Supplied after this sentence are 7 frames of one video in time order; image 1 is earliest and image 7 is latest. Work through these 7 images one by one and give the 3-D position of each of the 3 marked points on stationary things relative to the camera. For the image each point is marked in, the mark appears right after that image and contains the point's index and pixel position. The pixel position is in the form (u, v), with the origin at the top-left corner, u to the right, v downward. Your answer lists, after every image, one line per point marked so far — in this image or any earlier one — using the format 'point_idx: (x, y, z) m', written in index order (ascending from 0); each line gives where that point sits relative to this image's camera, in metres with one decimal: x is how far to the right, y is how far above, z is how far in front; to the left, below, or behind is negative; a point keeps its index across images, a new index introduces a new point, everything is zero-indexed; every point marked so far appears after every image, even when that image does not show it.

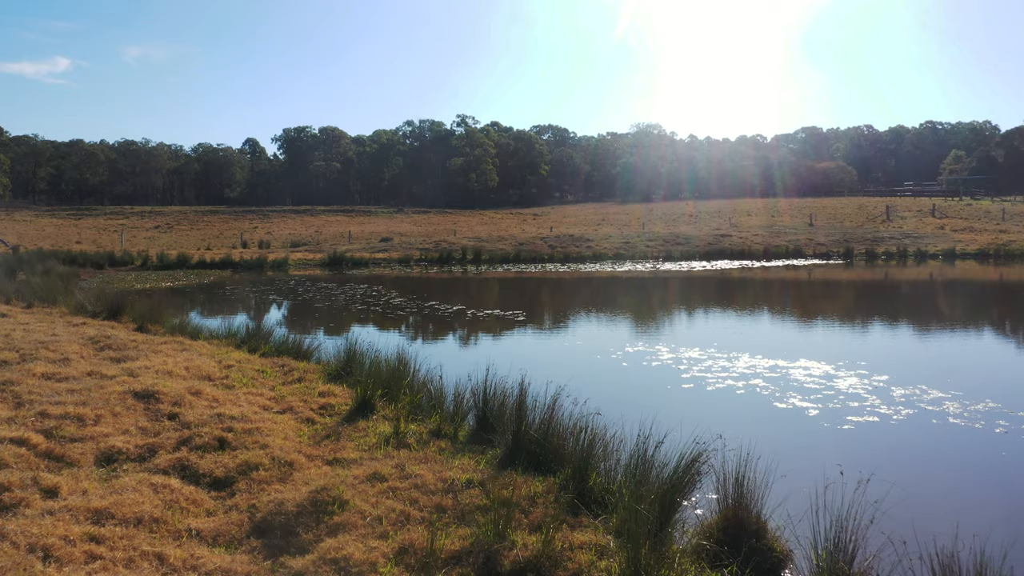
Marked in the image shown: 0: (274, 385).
0: (-2.5, -1.0, +8.4) m
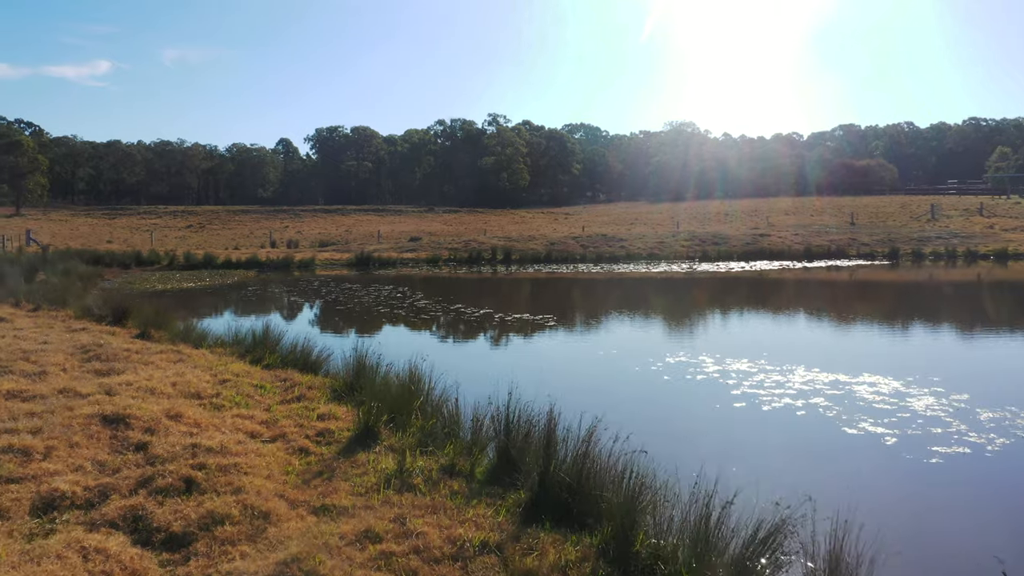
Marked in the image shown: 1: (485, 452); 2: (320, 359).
0: (-2.2, -1.1, +7.4) m
1: (-0.2, -1.2, +6.0) m
2: (-2.4, -0.9, +10.0) m
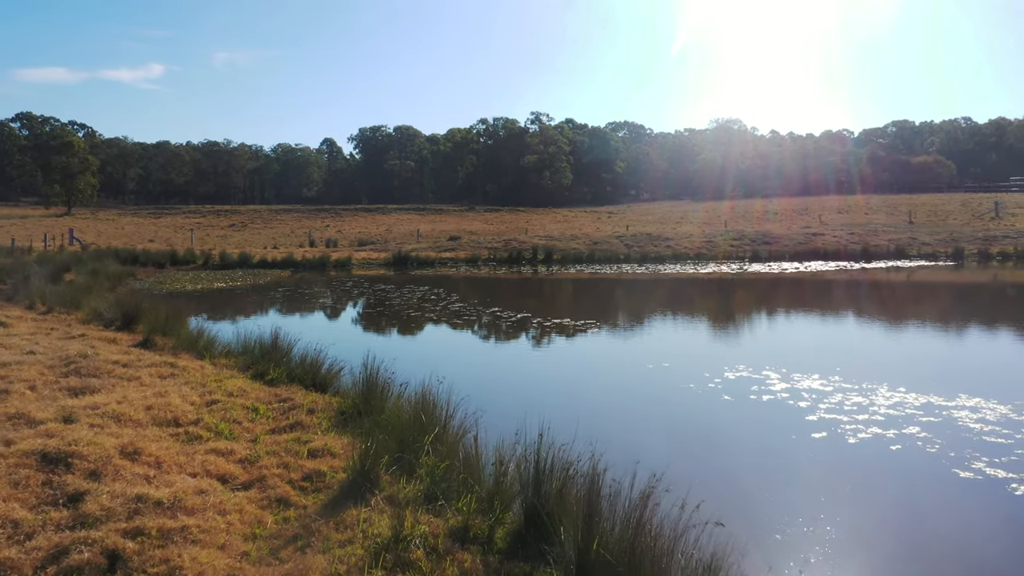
0: (-2.0, -1.1, +6.2) m
1: (0.0, -1.3, +4.7) m
2: (-2.0, -0.9, +8.8) m
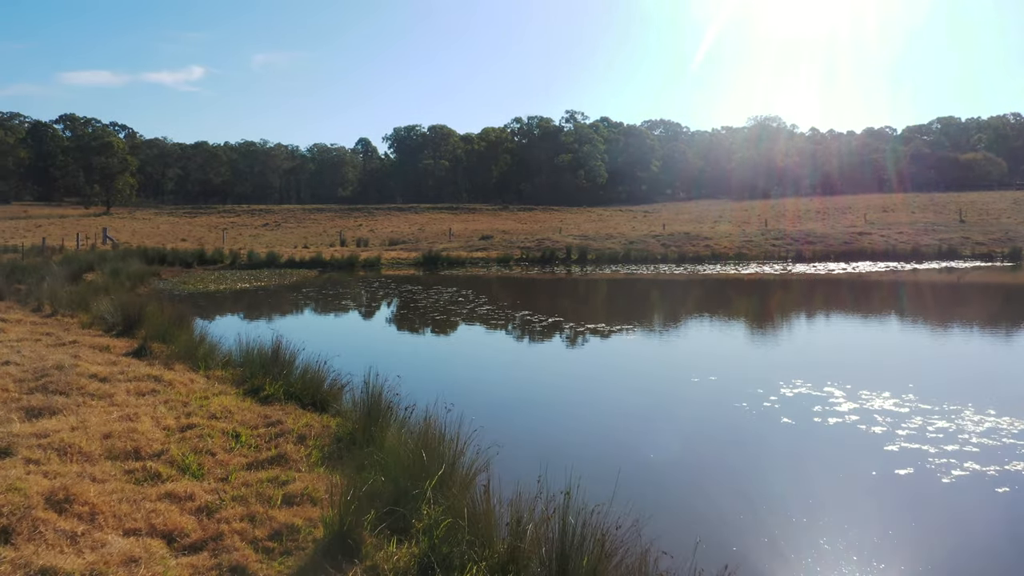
0: (-1.8, -1.2, +5.2) m
1: (+0.1, -1.4, +3.6) m
2: (-1.7, -1.0, +7.8) m
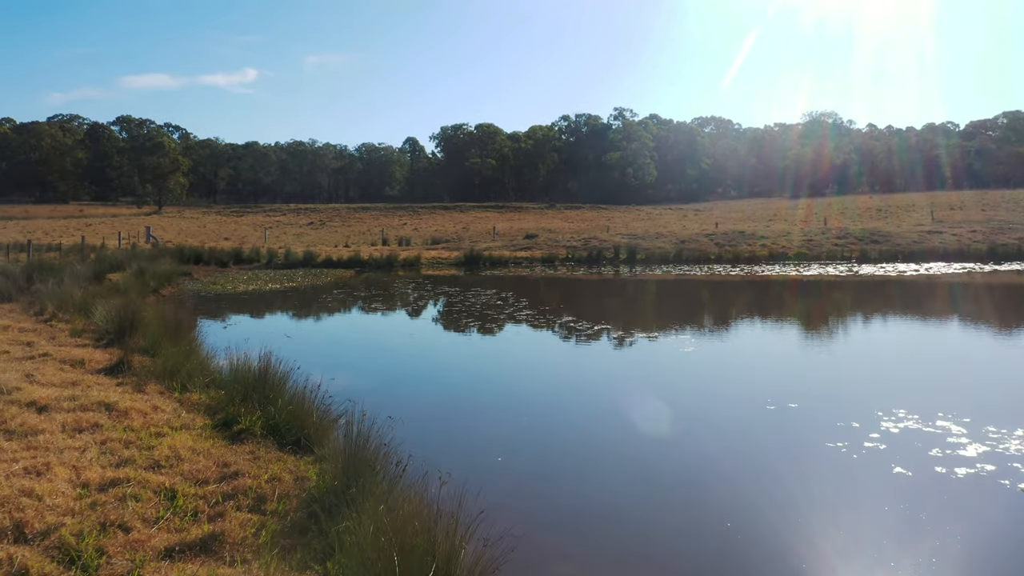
0: (-1.7, -1.3, +3.6) m
1: (+0.1, -1.4, +2.0) m
2: (-1.4, -1.1, +6.3) m
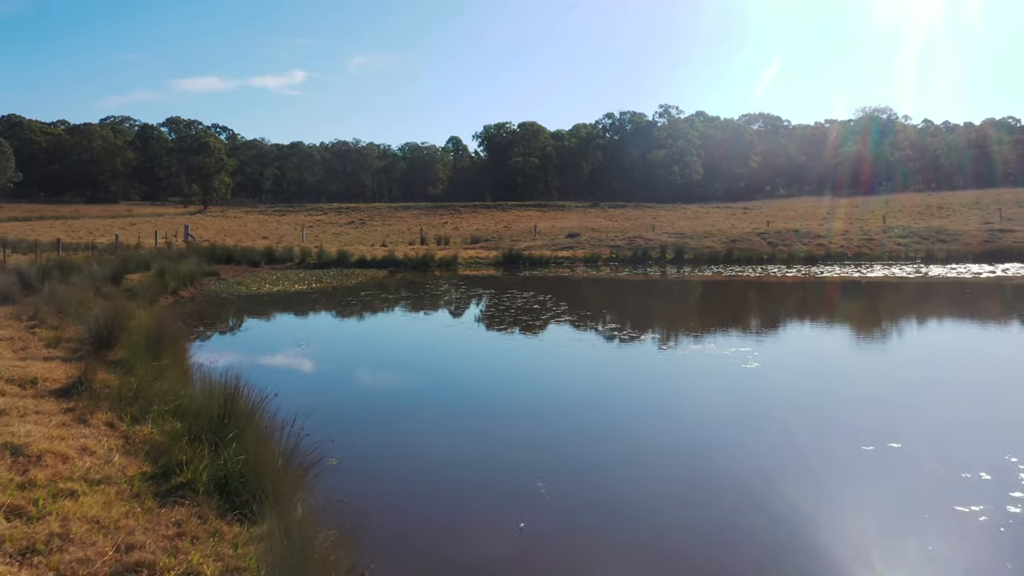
0: (-1.7, -1.3, +2.2) m
1: (0.0, -1.5, +0.4) m
2: (-1.3, -1.1, +4.8) m
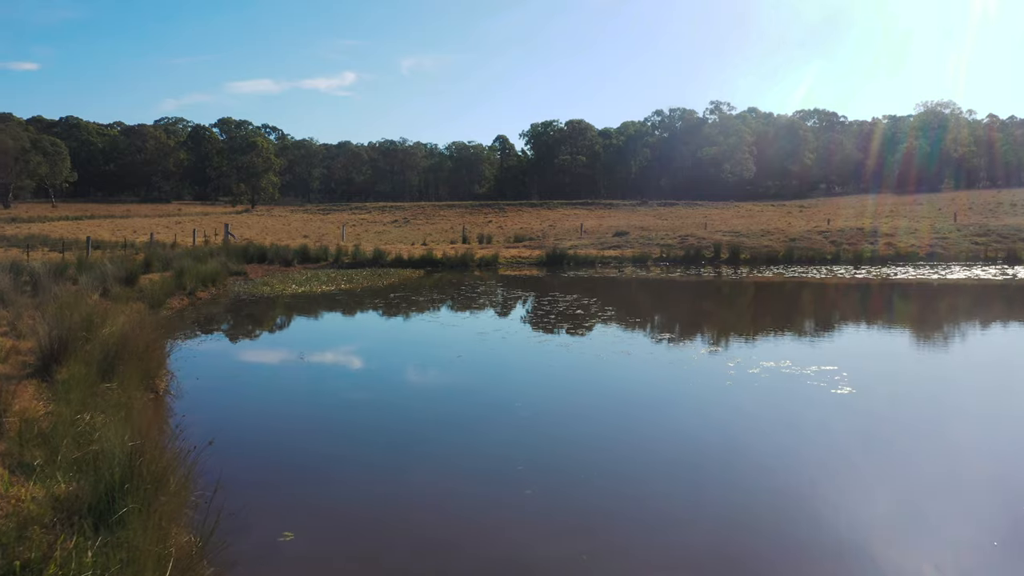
0: (-1.8, -1.4, +0.5) m
1: (-0.2, -1.6, -1.4) m
2: (-1.3, -1.2, +3.0) m
